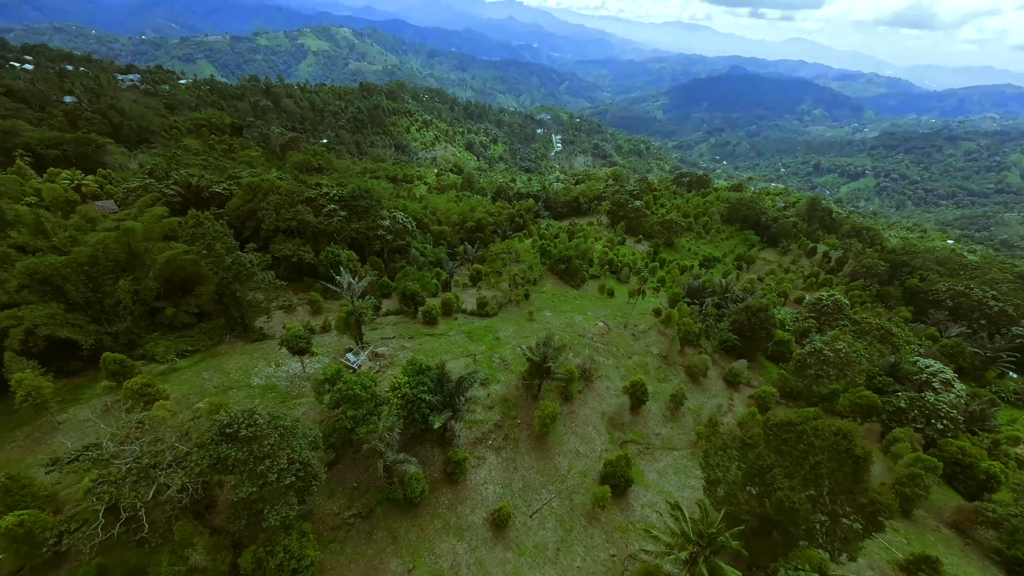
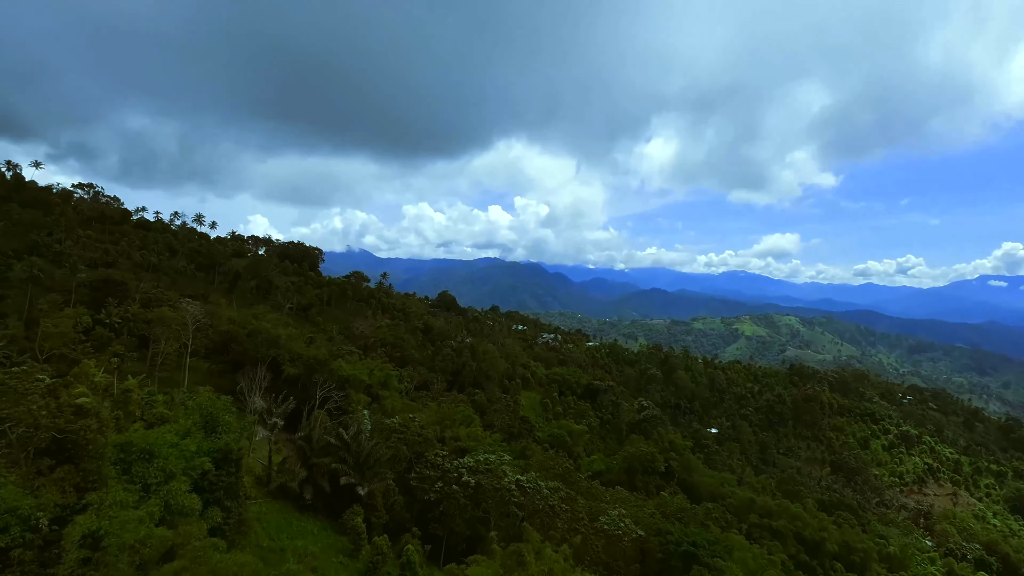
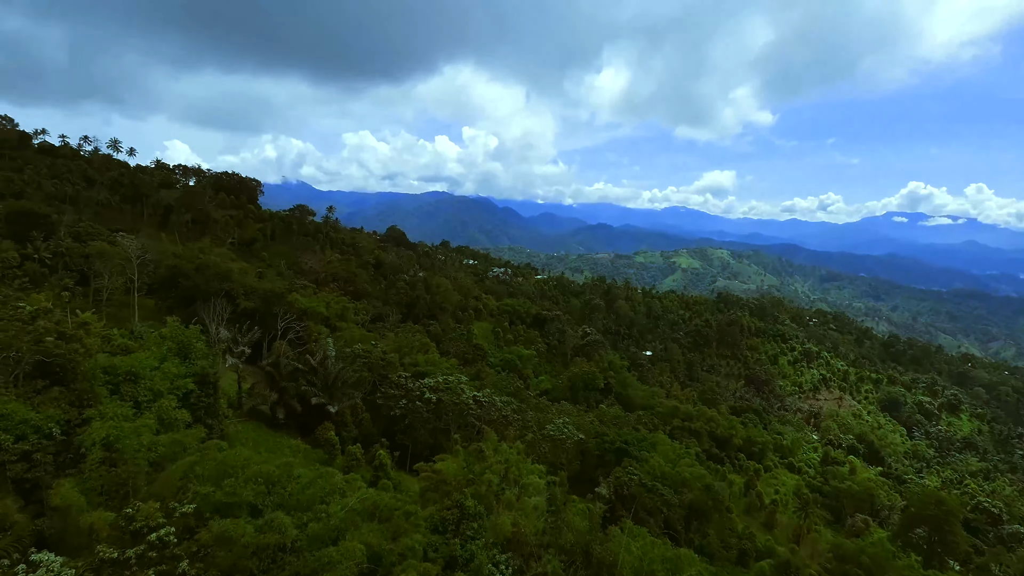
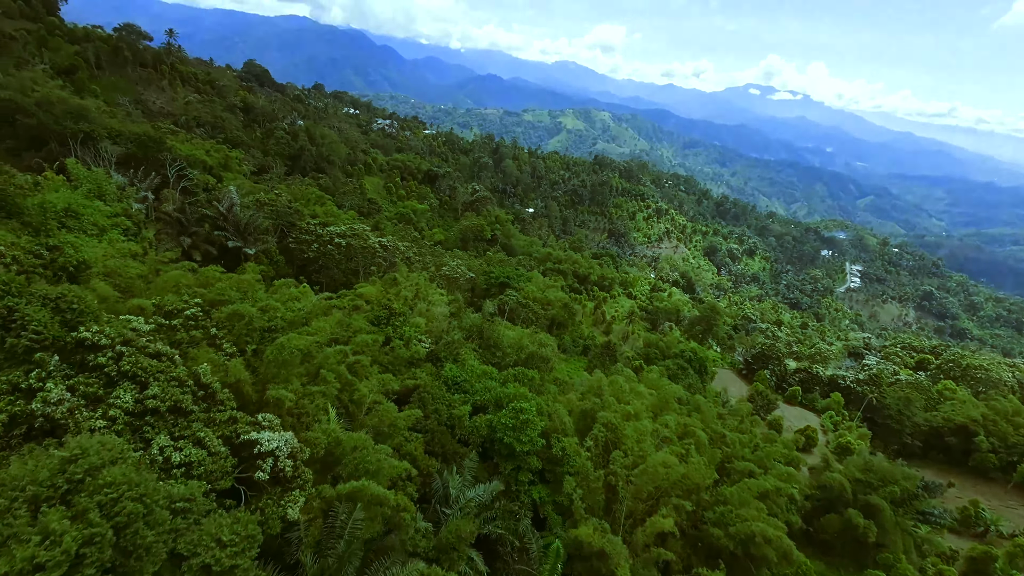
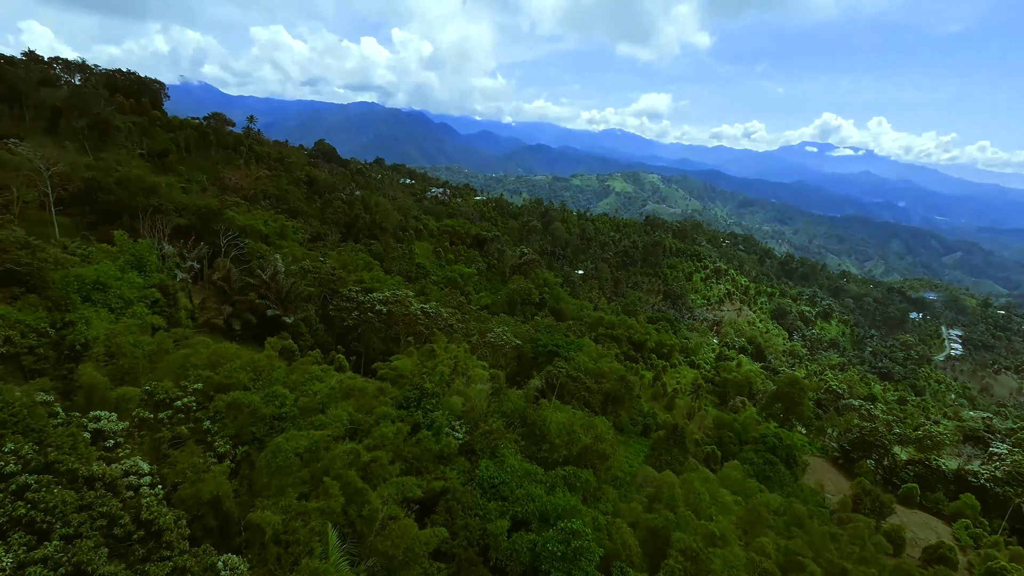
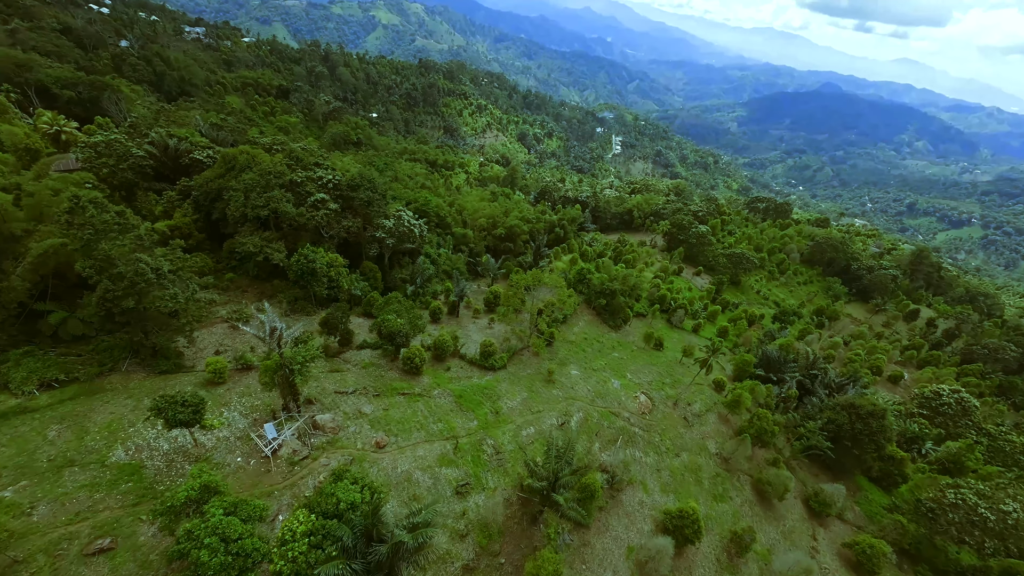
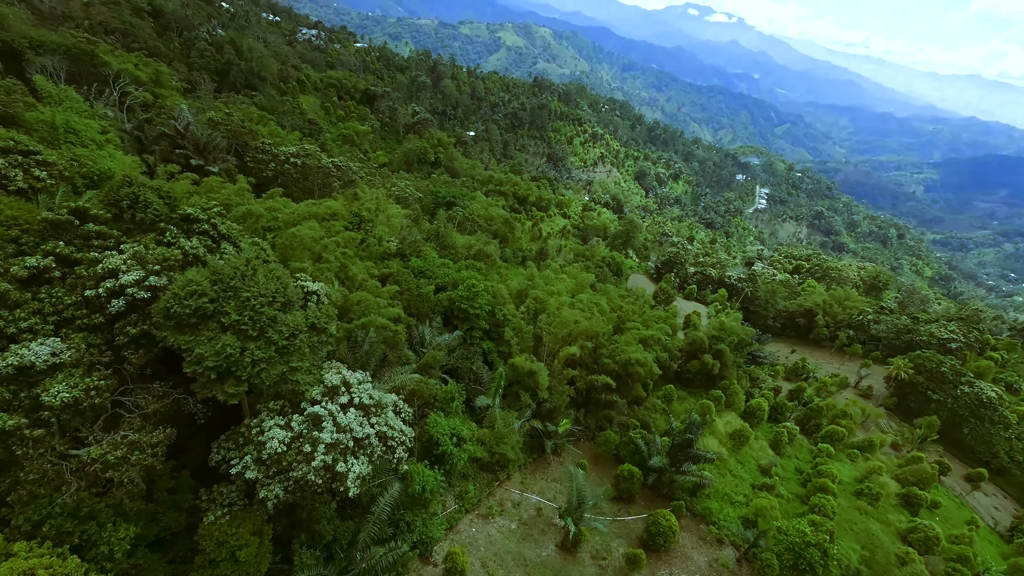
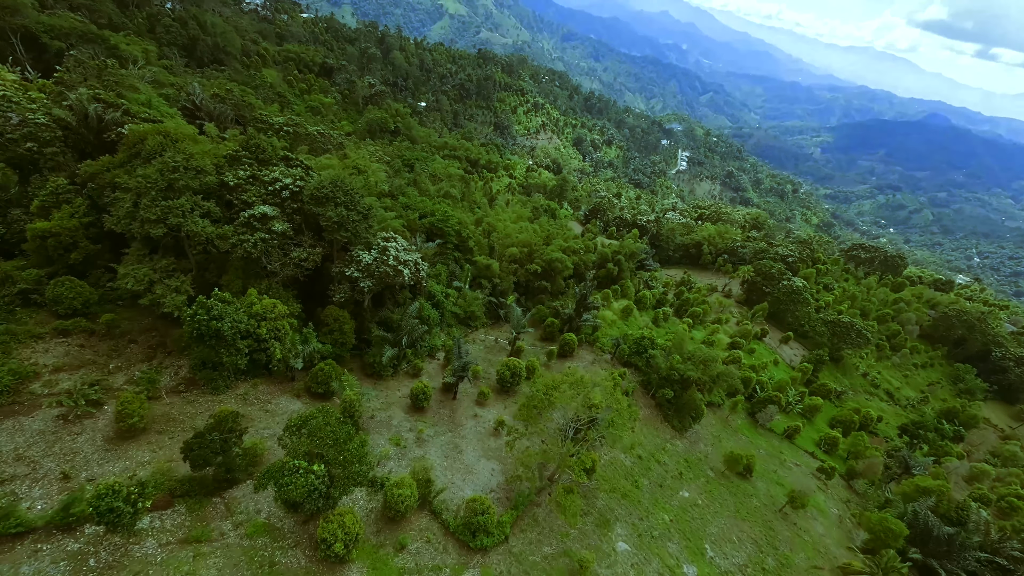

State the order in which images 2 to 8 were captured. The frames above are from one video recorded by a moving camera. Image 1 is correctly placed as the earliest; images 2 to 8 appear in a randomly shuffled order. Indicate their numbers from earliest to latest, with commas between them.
6, 8, 7, 4, 5, 3, 2
